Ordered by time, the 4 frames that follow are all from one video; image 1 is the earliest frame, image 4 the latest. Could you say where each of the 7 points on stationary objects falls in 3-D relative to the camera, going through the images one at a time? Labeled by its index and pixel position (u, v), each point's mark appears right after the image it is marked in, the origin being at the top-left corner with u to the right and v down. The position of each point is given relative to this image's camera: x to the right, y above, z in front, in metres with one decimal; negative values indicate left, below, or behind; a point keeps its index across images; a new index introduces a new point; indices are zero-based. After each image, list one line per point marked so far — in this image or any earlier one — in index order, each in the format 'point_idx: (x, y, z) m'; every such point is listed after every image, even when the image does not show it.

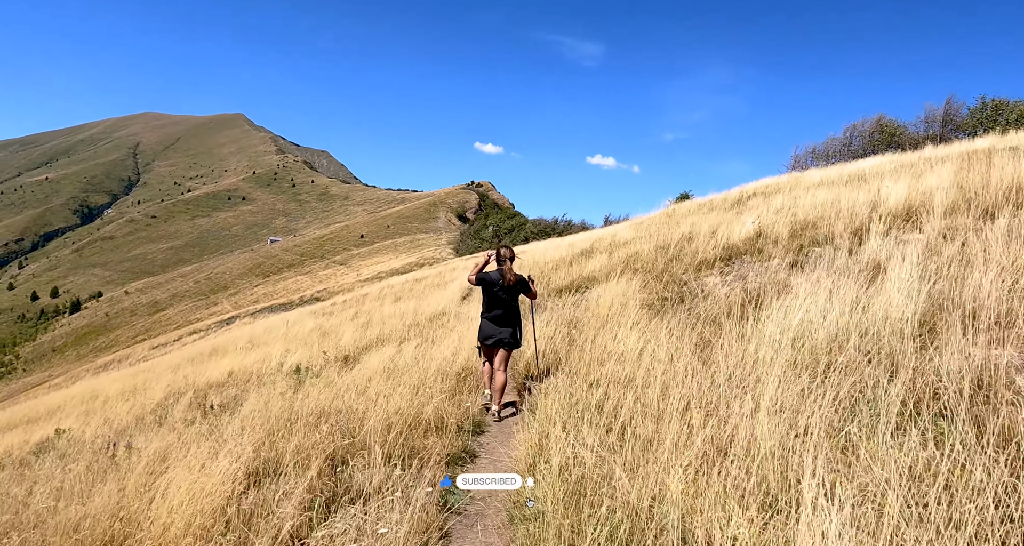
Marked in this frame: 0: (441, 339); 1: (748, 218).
0: (-1.1, -1.0, +9.1) m
1: (+5.1, +1.2, +12.8) m
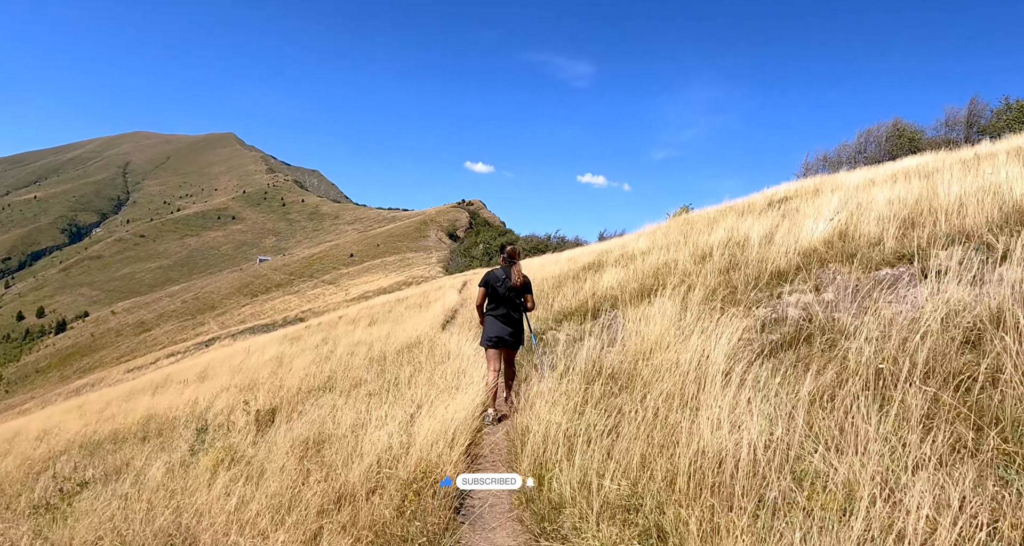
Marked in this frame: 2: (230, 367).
0: (-1.1, -1.2, +6.2) m
1: (+5.0, +0.9, +10.0) m
2: (-8.5, -2.8, +18.1) m
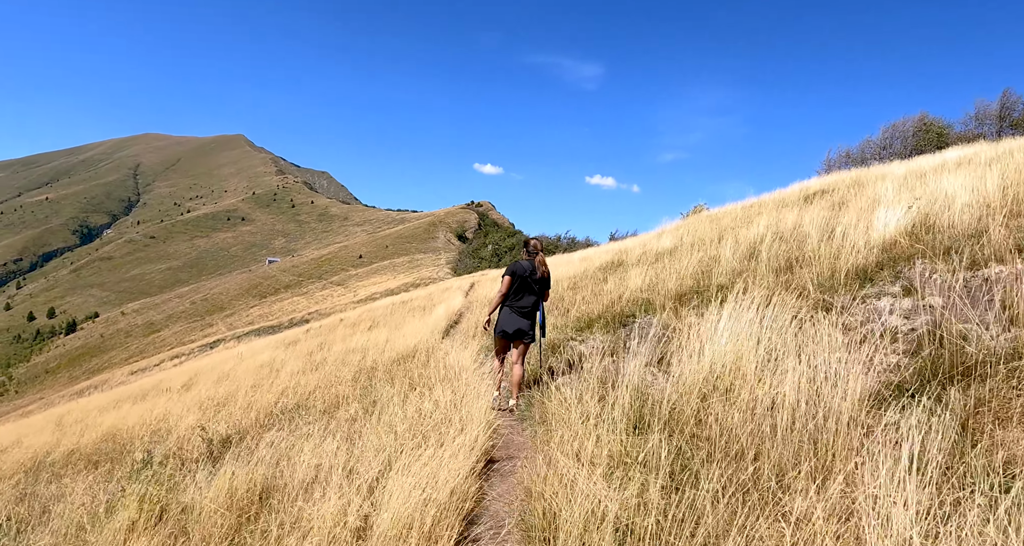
0: (-1.0, -1.2, +4.8) m
1: (+5.1, +0.9, +8.5) m
2: (-8.3, -2.8, +16.8) m
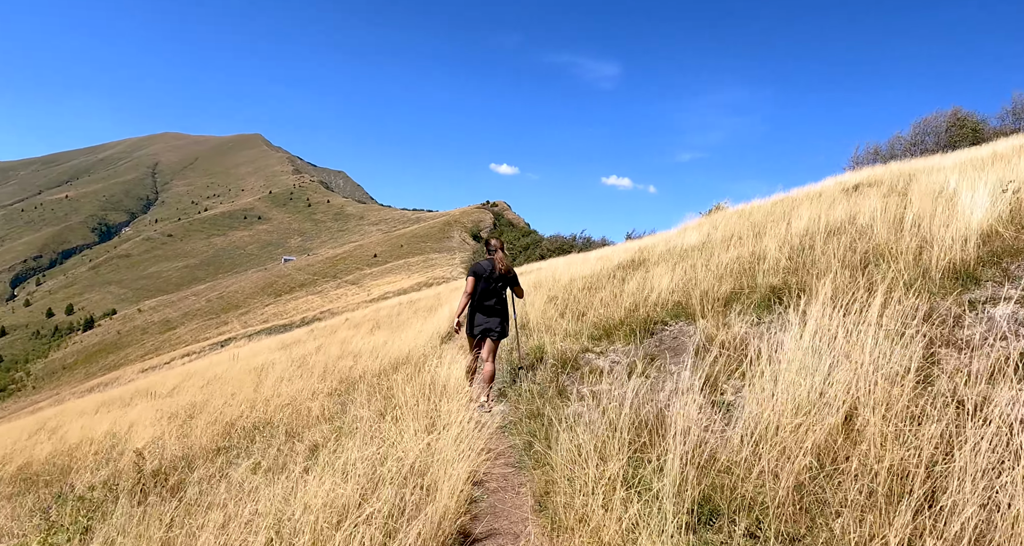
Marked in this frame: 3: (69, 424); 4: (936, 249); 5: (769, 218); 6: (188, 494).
0: (-1.1, -1.2, +3.6) m
1: (+5.2, +0.9, +7.2) m
2: (-8.0, -2.7, +15.8) m
3: (-10.3, -3.5, +13.8) m
4: (+3.4, +0.2, +4.8) m
5: (+4.3, +0.9, +10.0) m
6: (-2.2, -1.5, +3.9) m
